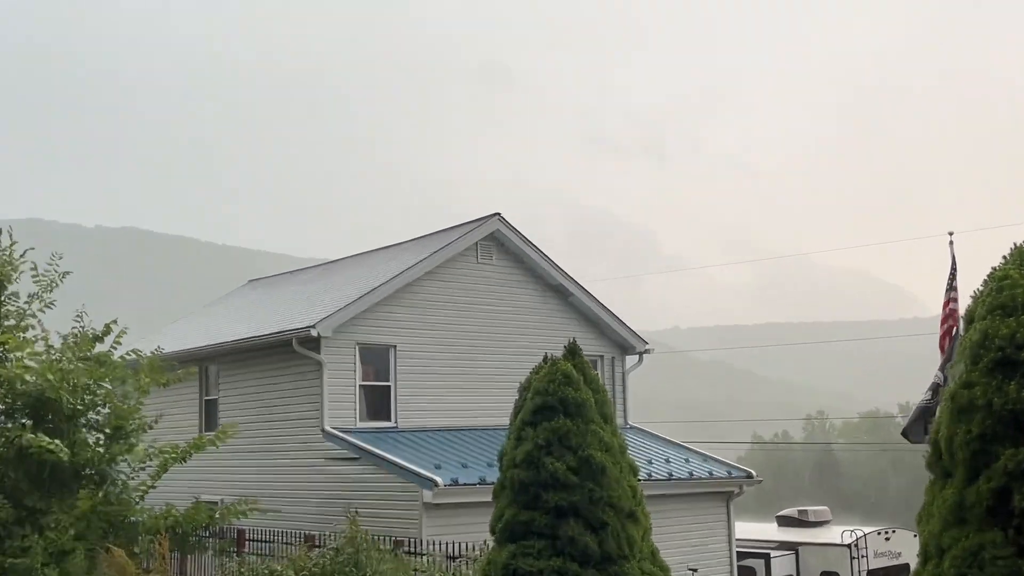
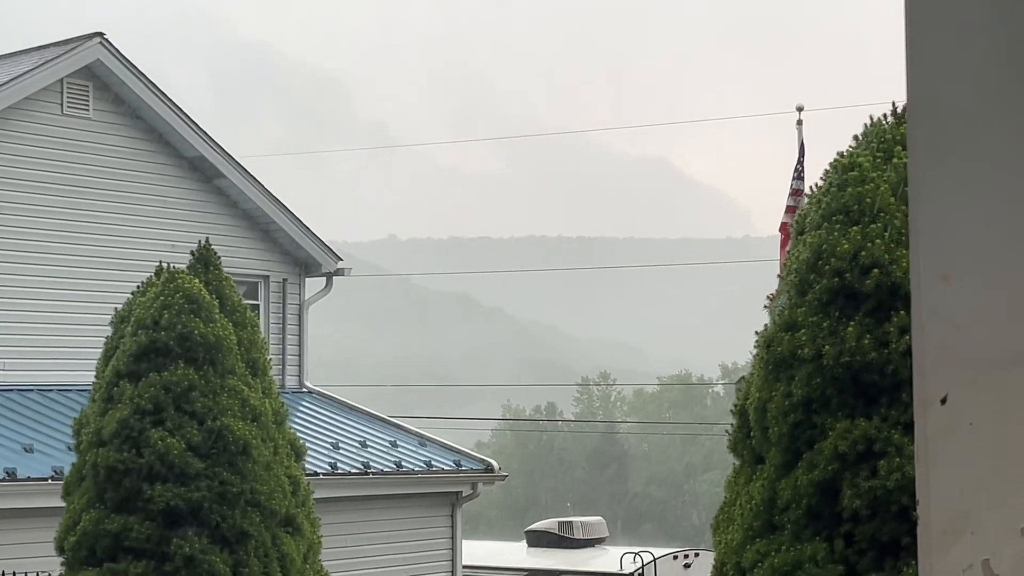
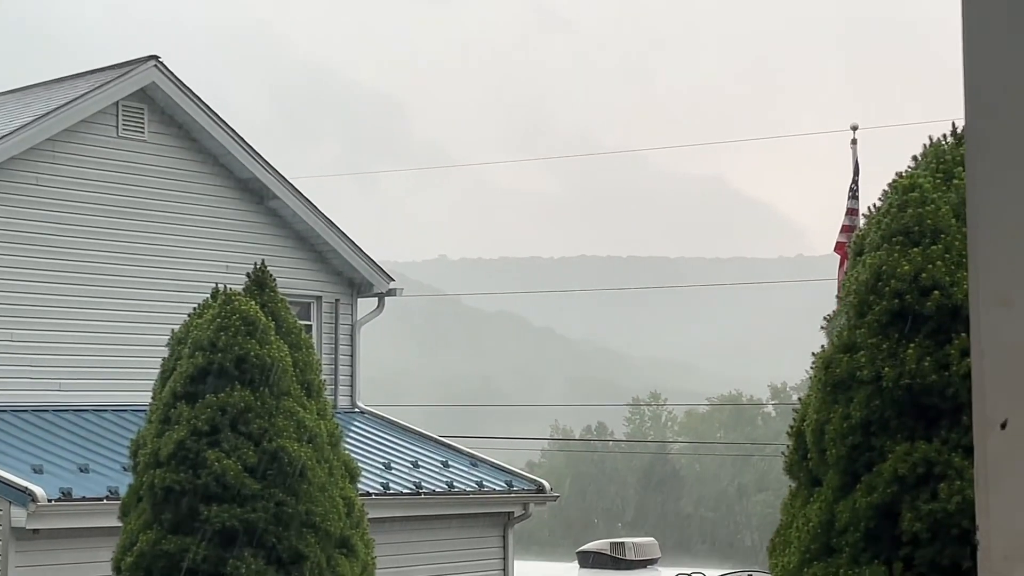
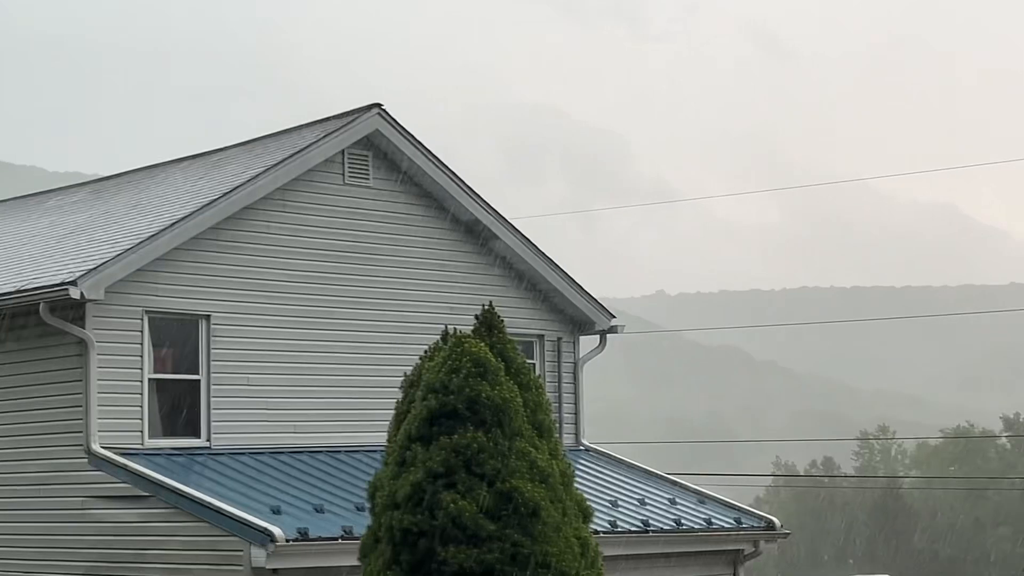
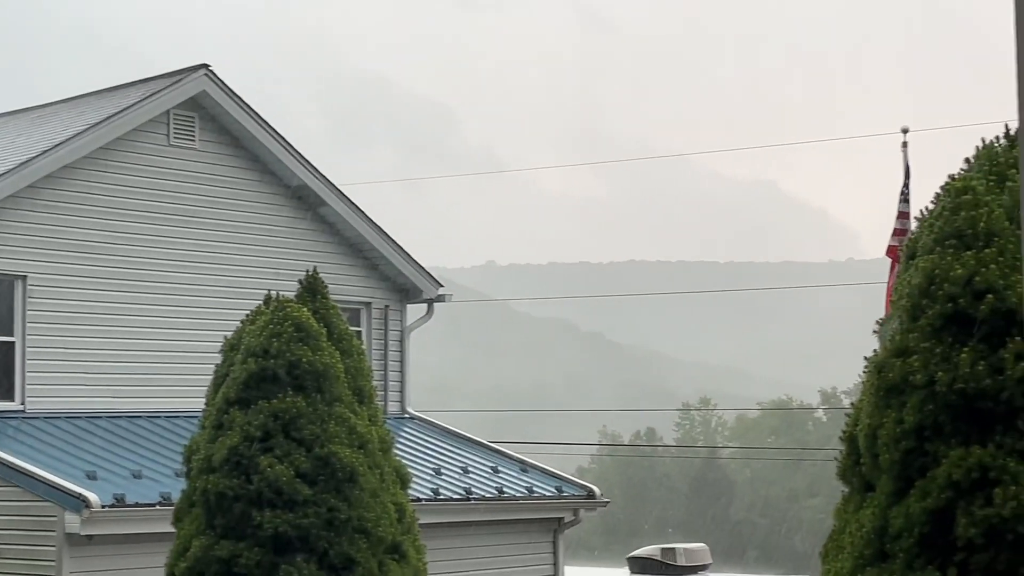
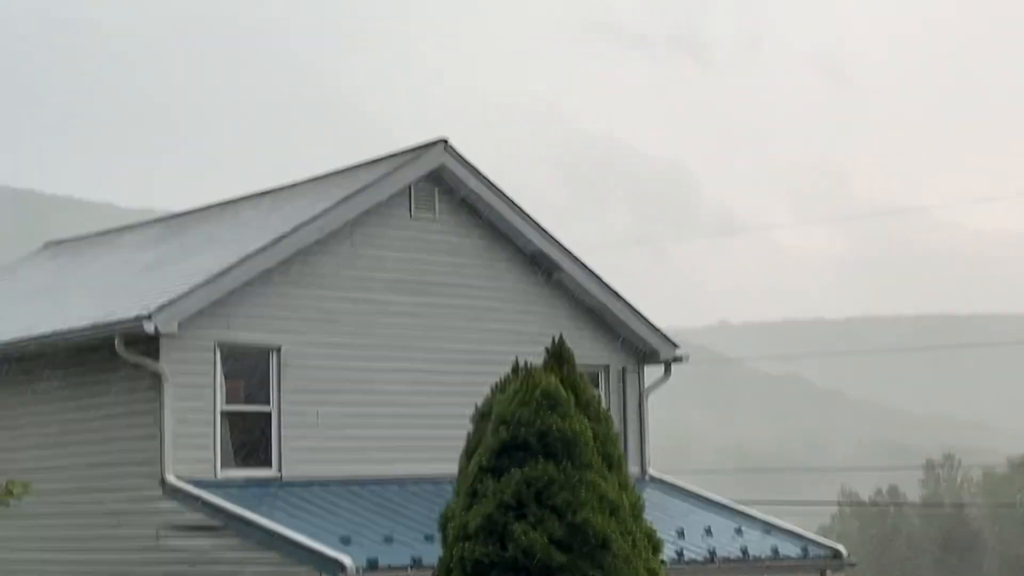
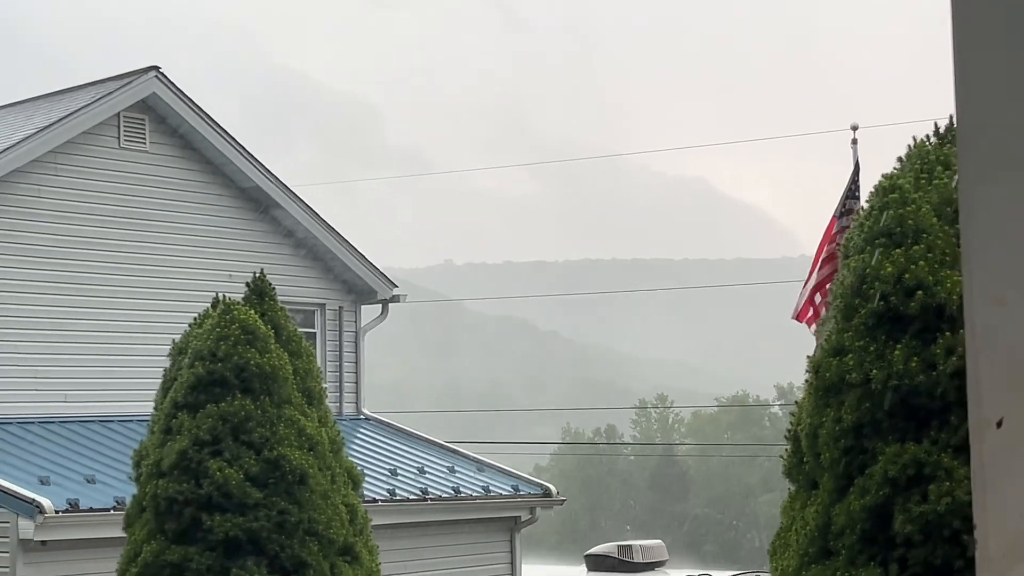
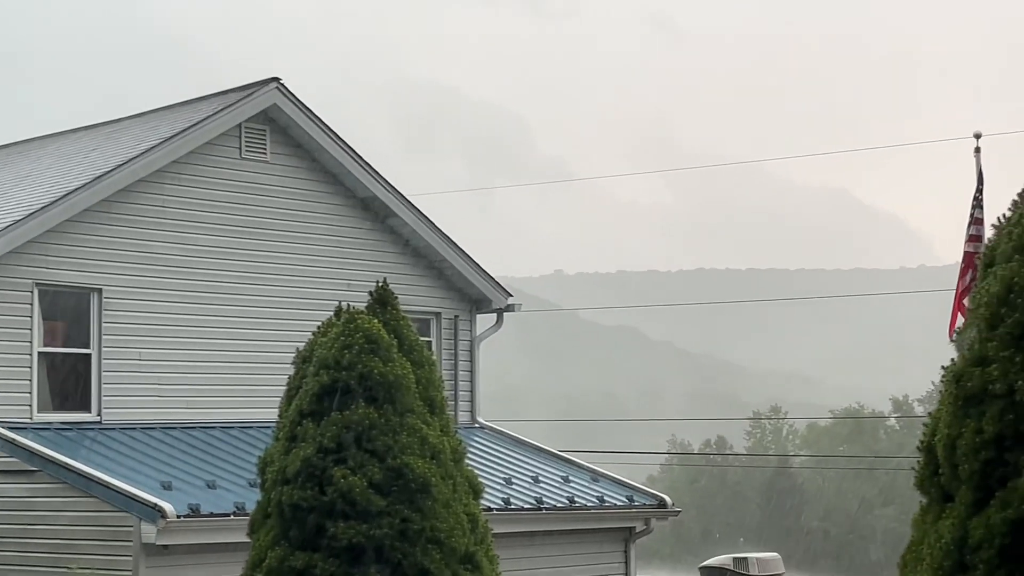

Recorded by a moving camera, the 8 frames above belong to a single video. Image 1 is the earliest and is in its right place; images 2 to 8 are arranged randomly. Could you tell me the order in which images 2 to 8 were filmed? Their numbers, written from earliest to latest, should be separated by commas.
6, 4, 8, 5, 3, 2, 7
